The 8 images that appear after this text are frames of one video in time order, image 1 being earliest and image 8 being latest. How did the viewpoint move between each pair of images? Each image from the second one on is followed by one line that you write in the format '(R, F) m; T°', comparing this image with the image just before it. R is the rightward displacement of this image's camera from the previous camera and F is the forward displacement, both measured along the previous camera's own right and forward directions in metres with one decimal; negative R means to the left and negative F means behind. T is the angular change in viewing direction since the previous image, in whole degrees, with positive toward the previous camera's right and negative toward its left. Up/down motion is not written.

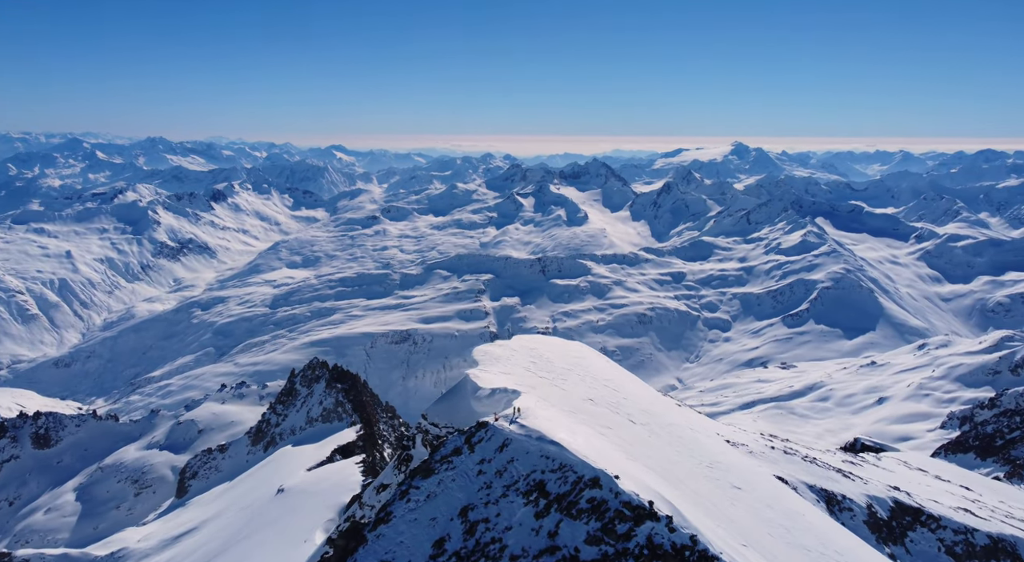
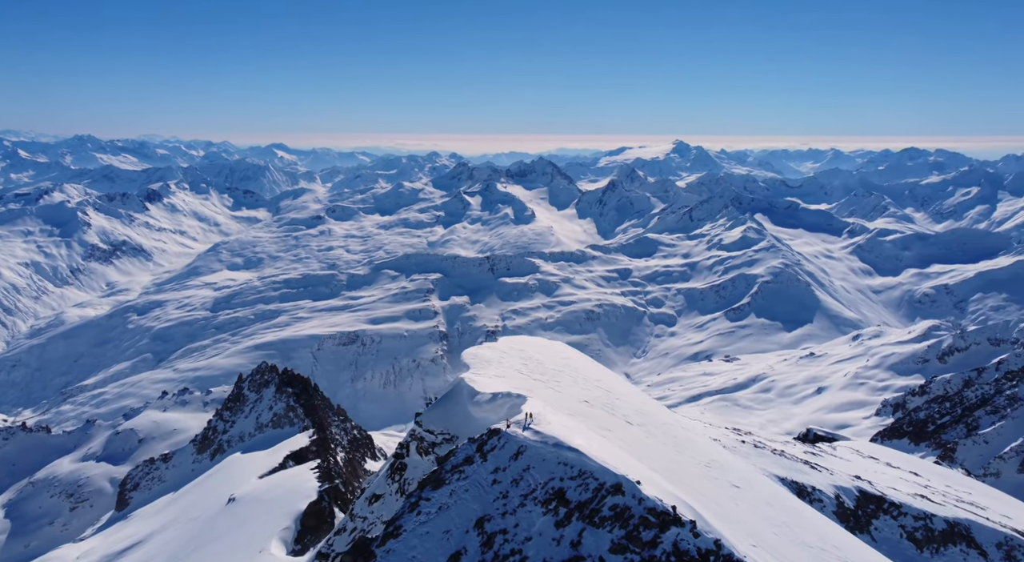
(-4.0, -0.6) m; +5°
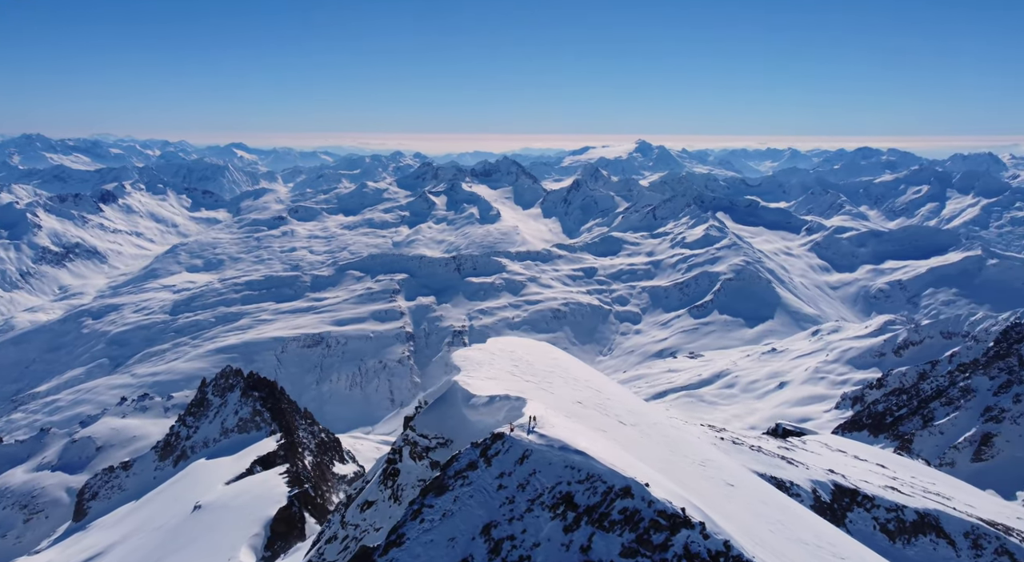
(-2.4, -0.3) m; +3°
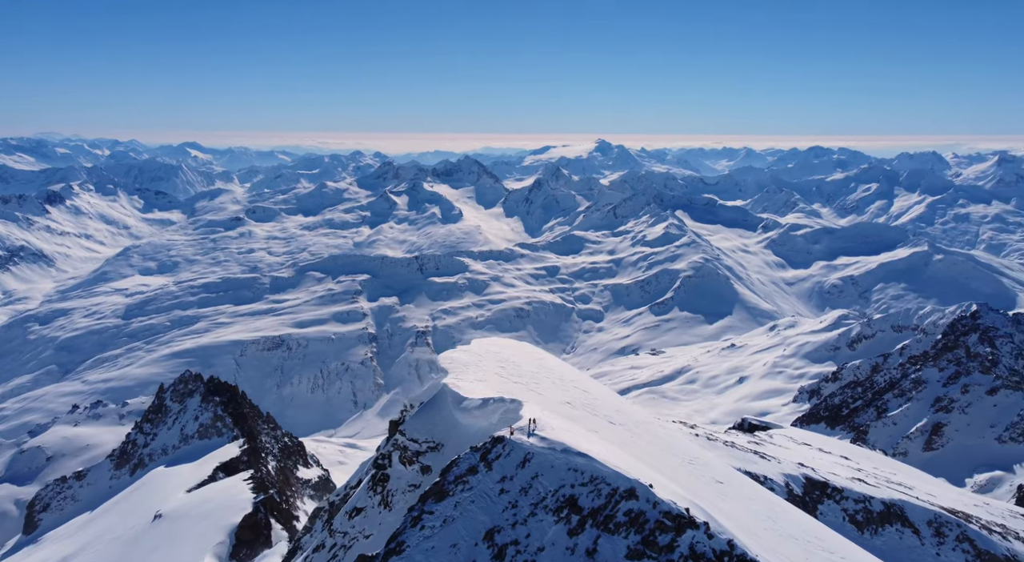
(-2.4, -0.2) m; +3°
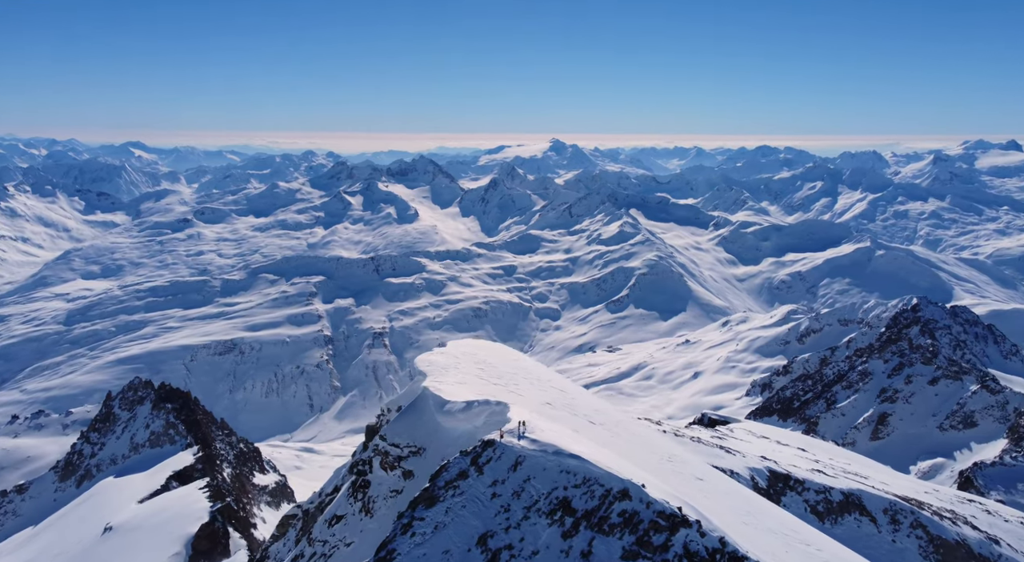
(-2.1, -0.2) m; +4°
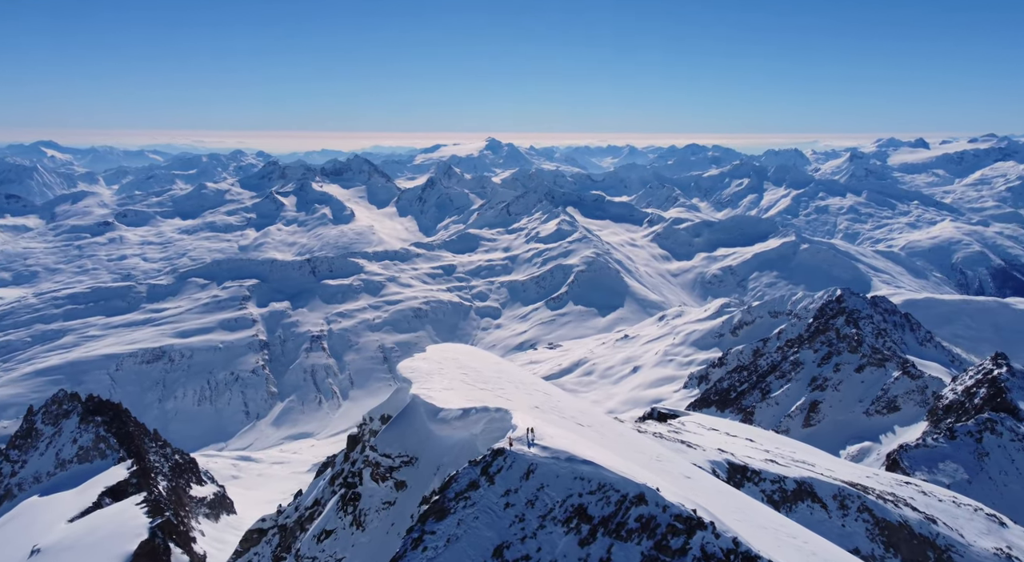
(-4.5, +0.3) m; +6°
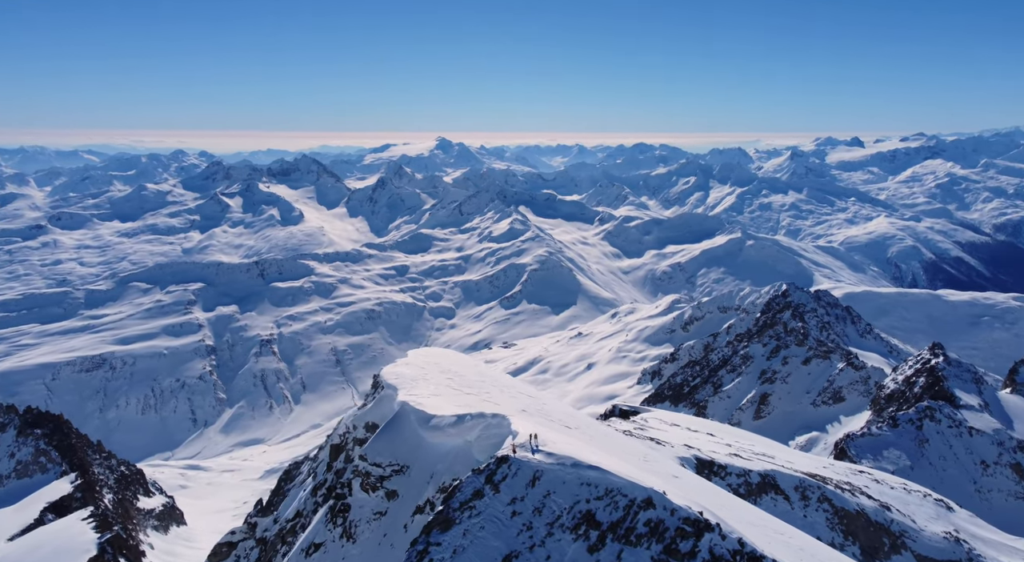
(-3.2, +0.4) m; +4°
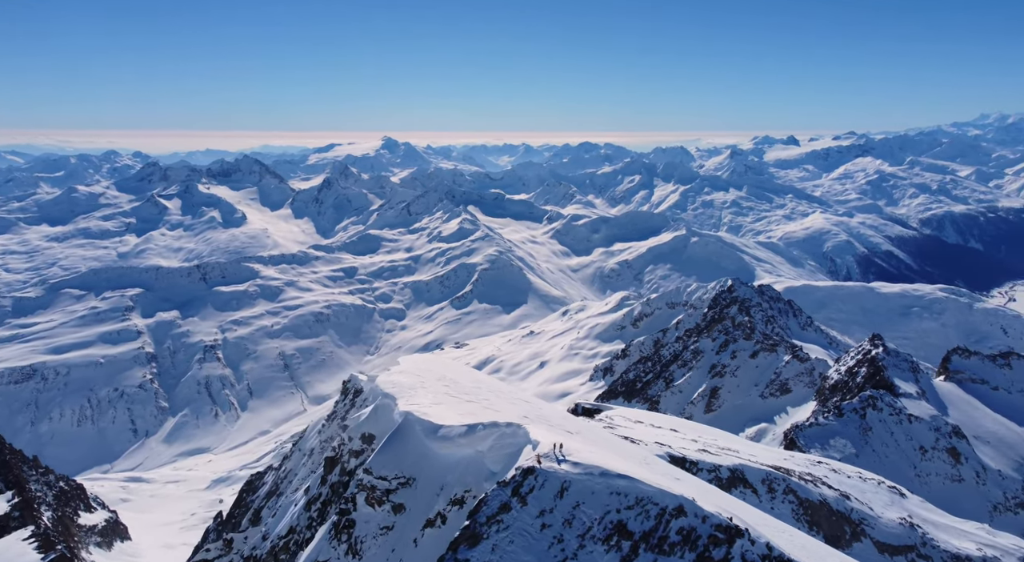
(-4.7, +1.1) m; +5°
